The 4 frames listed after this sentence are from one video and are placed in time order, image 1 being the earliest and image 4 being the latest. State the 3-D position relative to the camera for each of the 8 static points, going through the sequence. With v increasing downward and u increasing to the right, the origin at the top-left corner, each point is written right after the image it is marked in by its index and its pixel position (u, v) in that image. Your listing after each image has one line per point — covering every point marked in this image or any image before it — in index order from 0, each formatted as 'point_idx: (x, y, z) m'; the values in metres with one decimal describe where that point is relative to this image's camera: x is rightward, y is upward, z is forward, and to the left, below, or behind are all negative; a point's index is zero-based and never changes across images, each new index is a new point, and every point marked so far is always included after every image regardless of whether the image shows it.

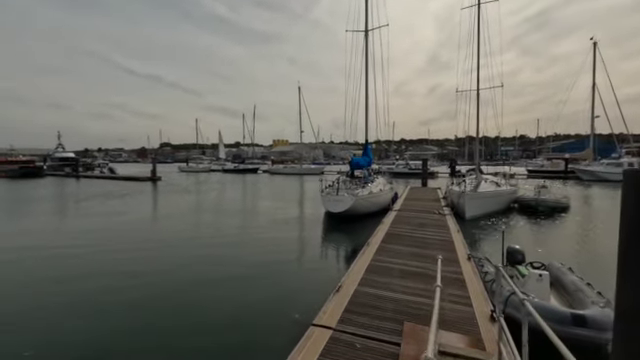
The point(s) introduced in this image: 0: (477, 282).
0: (+2.5, -1.7, +5.5) m
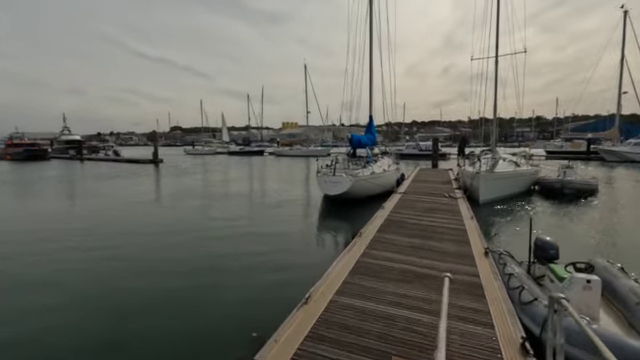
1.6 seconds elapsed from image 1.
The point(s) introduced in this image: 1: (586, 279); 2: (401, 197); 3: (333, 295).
0: (+2.1, -1.3, +4.1) m
1: (+3.0, -1.1, +3.9) m
2: (+2.6, -0.5, +10.8) m
3: (+0.2, -1.3, +4.0) m
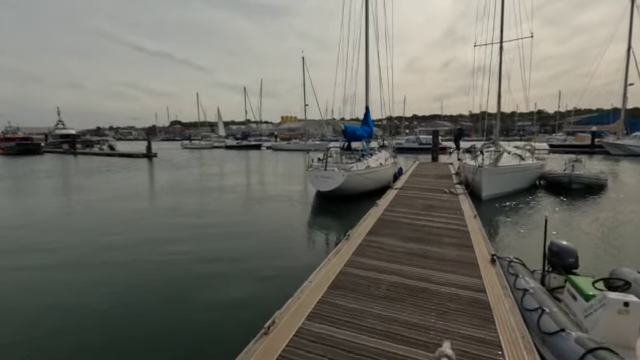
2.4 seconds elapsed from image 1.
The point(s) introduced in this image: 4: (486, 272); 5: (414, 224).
0: (+1.8, -1.3, +3.3) m
1: (+2.7, -1.1, +3.0) m
2: (+2.3, -0.4, +9.9) m
3: (-0.1, -1.3, +3.2) m
4: (+2.1, -1.1, +4.2) m
5: (+1.8, -0.9, +6.6) m
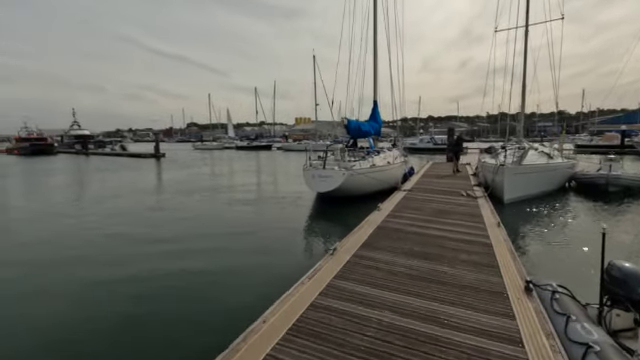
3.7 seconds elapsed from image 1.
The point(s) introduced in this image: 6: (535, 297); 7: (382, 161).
0: (+1.5, -1.2, +2.0) m
1: (+2.3, -1.0, +1.7) m
2: (+2.2, -0.4, +8.6) m
3: (-0.5, -1.2, +2.0) m
4: (+1.8, -1.1, +2.9) m
5: (+1.6, -0.8, +5.3) m
6: (+2.0, -1.1, +3.1) m
7: (+2.2, +0.7, +11.8) m
